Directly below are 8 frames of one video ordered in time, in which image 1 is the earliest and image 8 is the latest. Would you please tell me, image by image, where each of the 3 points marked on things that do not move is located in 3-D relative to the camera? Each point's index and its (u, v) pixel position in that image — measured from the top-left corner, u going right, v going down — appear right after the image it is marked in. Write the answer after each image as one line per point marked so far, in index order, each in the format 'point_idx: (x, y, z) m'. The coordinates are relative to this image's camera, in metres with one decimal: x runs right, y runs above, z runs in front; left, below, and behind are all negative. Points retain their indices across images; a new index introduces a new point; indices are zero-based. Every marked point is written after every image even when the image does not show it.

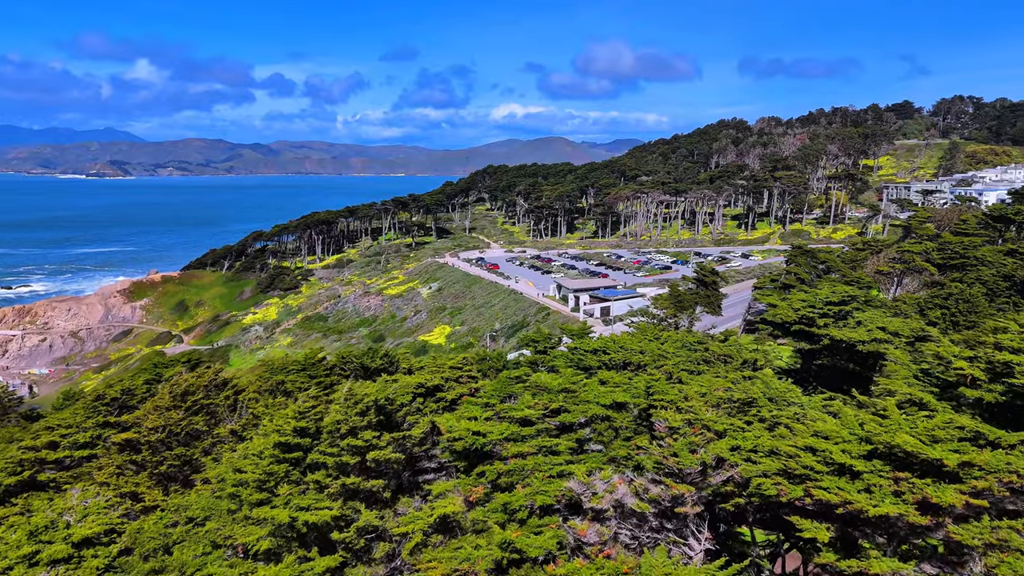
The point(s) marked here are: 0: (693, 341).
0: (+4.9, -1.5, +19.6) m
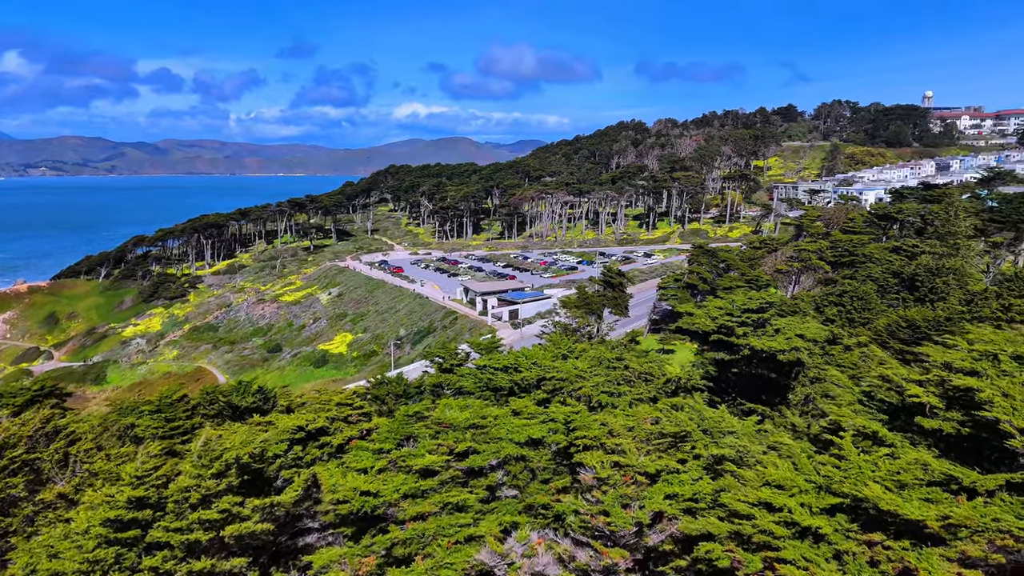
0: (+2.5, -1.7, +18.2) m
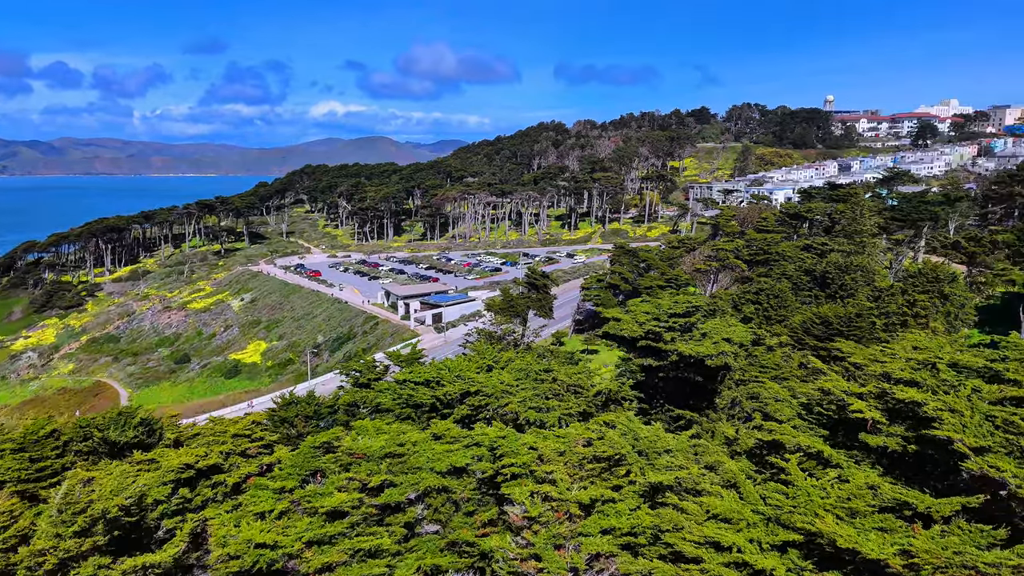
0: (+0.5, -1.9, +17.4) m
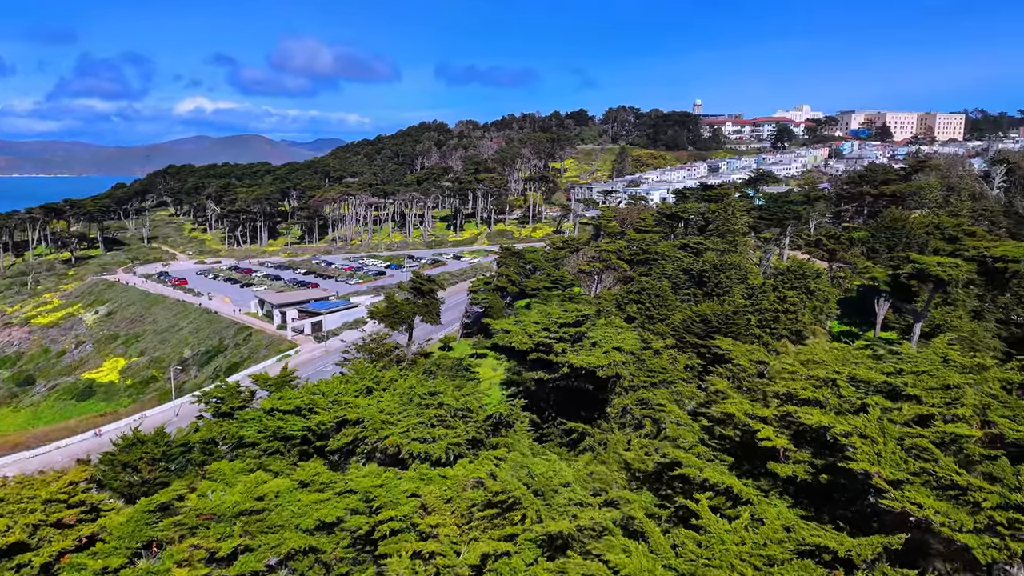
0: (-2.1, -2.2, +16.1) m
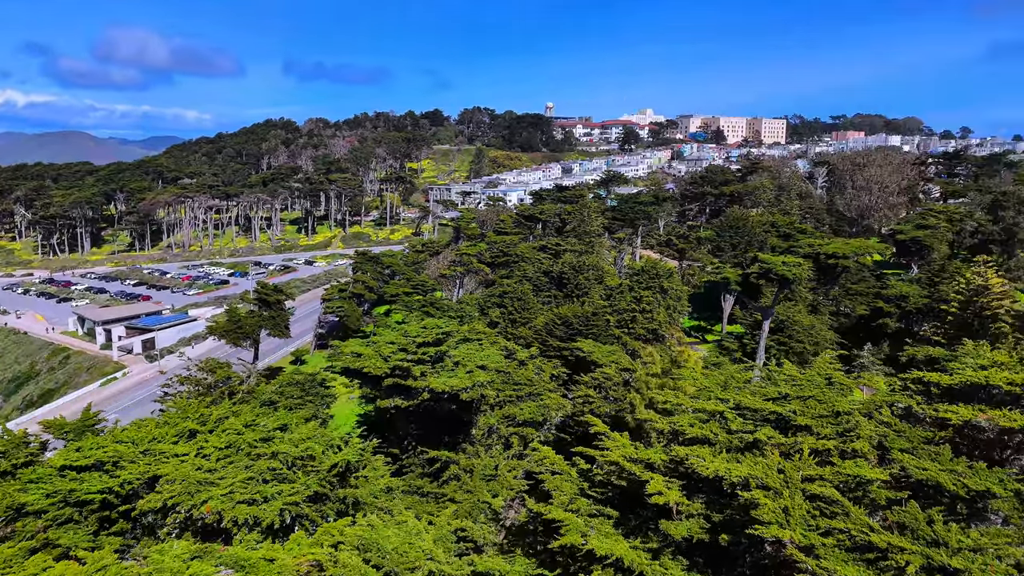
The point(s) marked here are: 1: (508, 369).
0: (-5.1, -2.6, +13.9) m
1: (-0.2, -2.1, +18.6) m
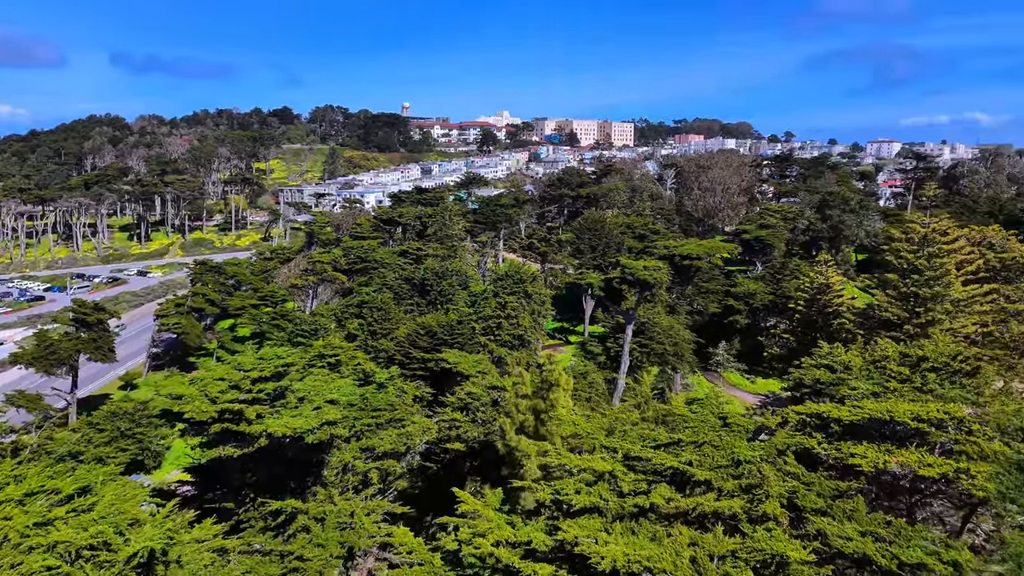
0: (-7.4, -3.2, +11.2) m
1: (-3.5, -2.5, +16.7) m
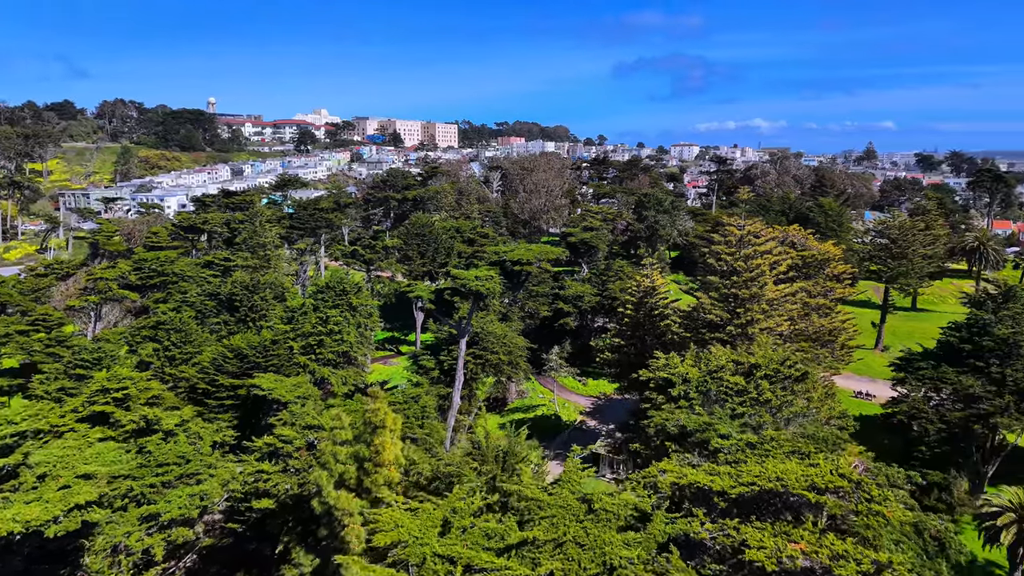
0: (-9.6, -3.9, +7.2) m
1: (-7.1, -3.1, +13.5) m
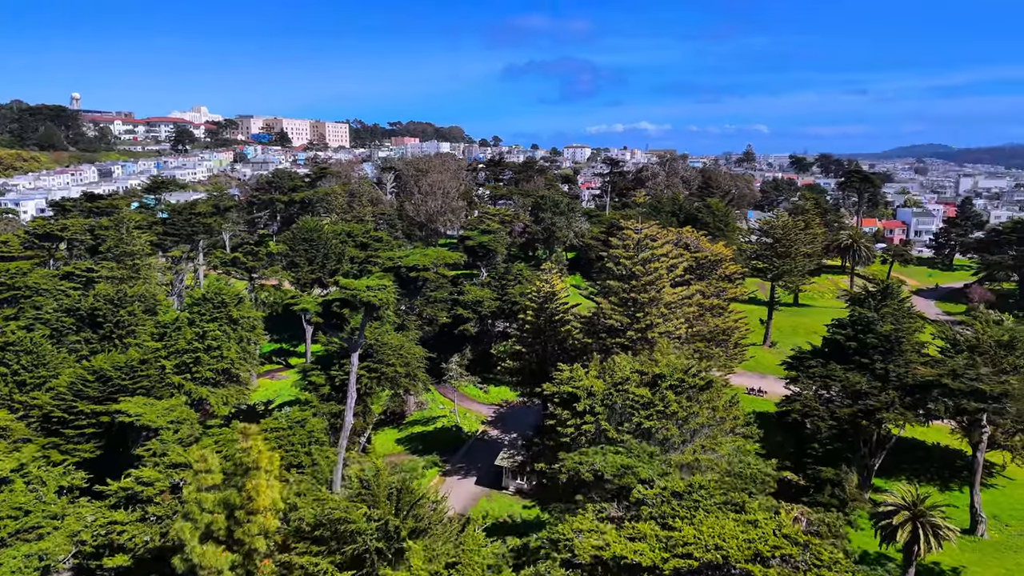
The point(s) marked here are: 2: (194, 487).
0: (-10.3, -4.4, +4.7) m
1: (-8.8, -3.6, +11.2) m
2: (-5.4, -3.3, +11.9) m
